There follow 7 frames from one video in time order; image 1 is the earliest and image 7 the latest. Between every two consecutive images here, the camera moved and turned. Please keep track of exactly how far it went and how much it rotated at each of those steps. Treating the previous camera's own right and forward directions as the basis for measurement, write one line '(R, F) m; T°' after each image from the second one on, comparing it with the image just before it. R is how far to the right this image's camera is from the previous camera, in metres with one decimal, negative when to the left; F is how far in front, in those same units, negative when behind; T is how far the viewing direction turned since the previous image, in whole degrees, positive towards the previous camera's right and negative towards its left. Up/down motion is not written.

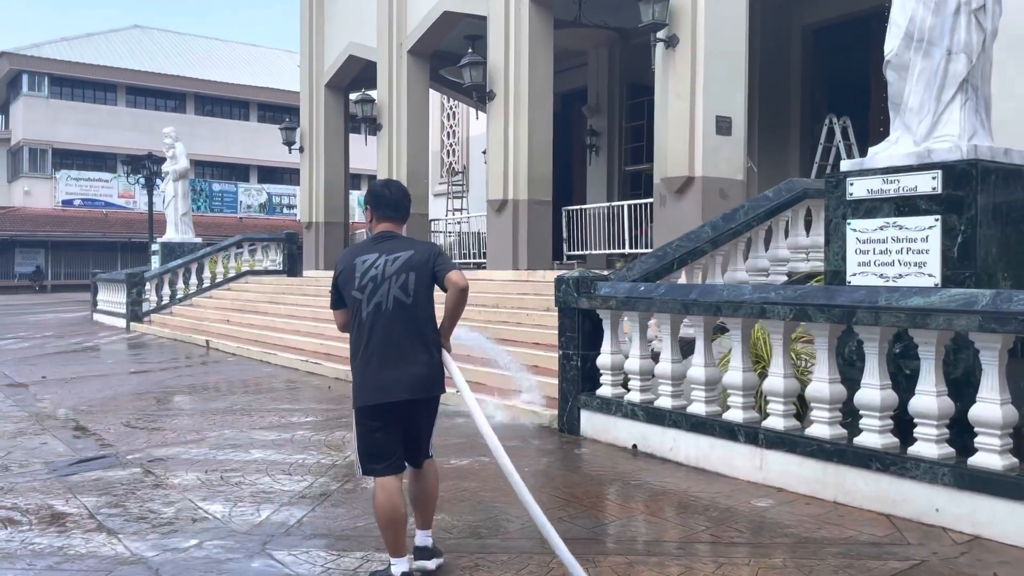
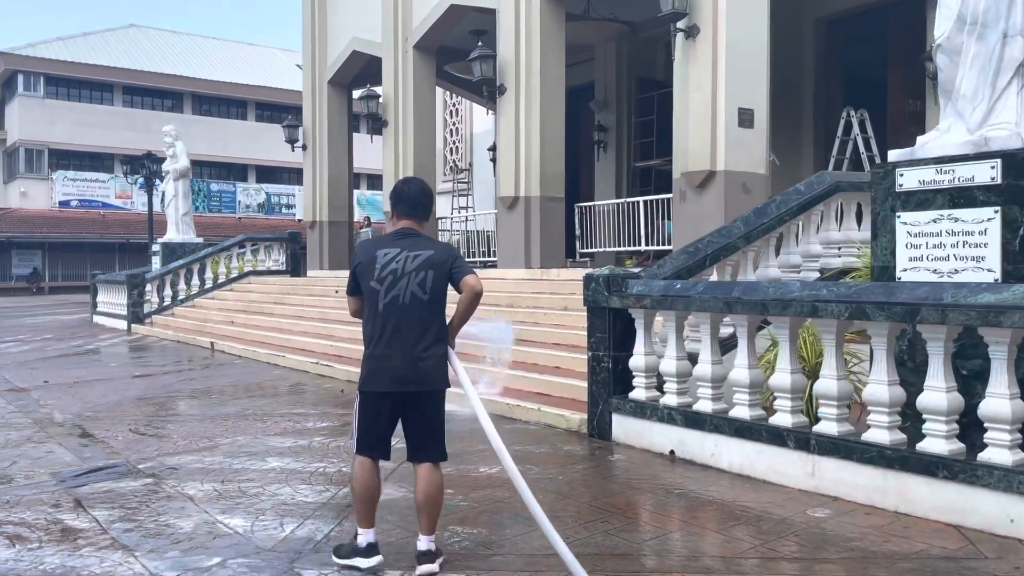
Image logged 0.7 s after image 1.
(-0.2, +0.3) m; 0°
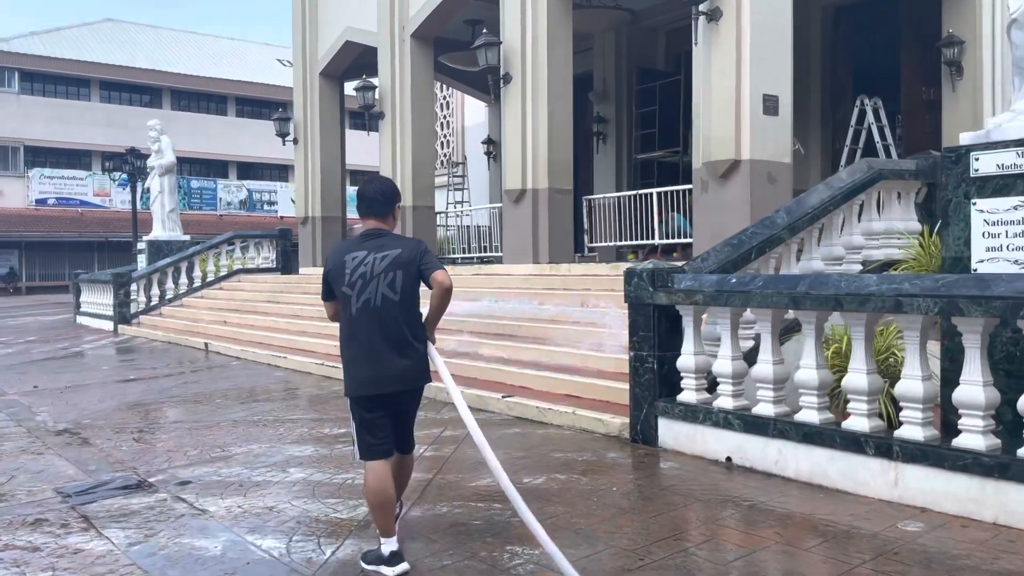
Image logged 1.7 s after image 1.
(-0.4, +0.4) m; +1°
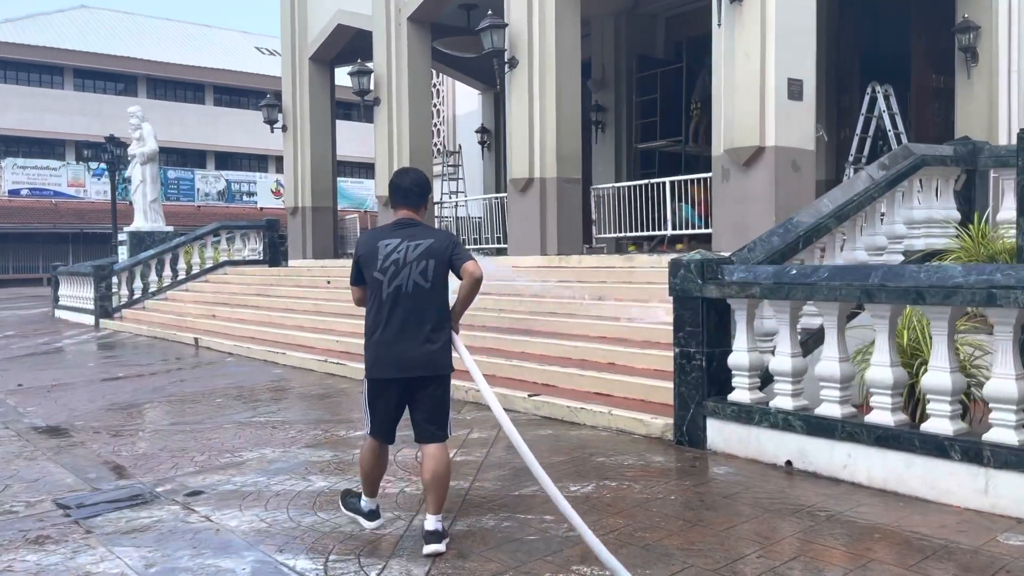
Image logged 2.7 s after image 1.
(-0.4, +0.4) m; +2°
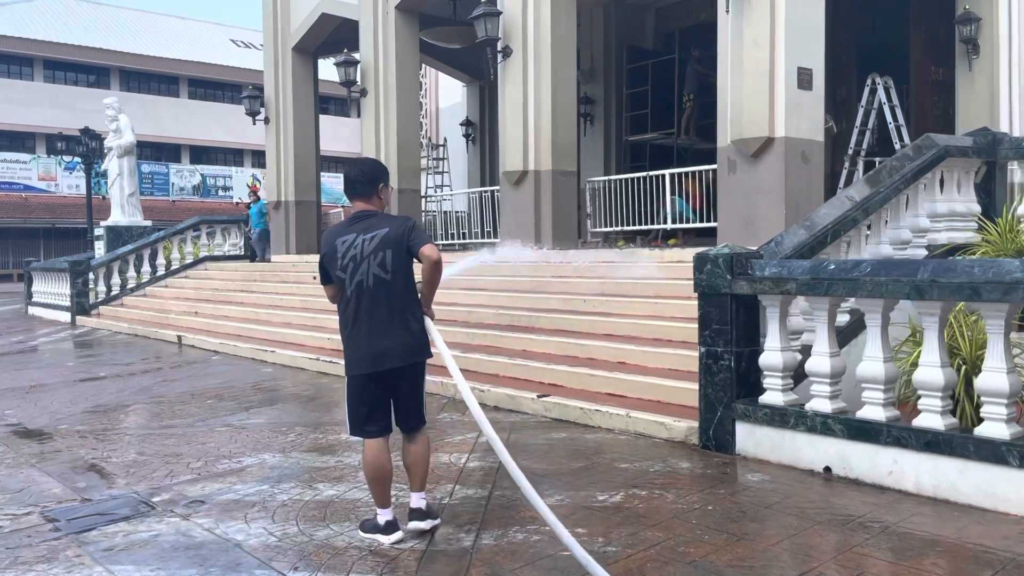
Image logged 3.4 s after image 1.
(-0.2, +0.3) m; +2°
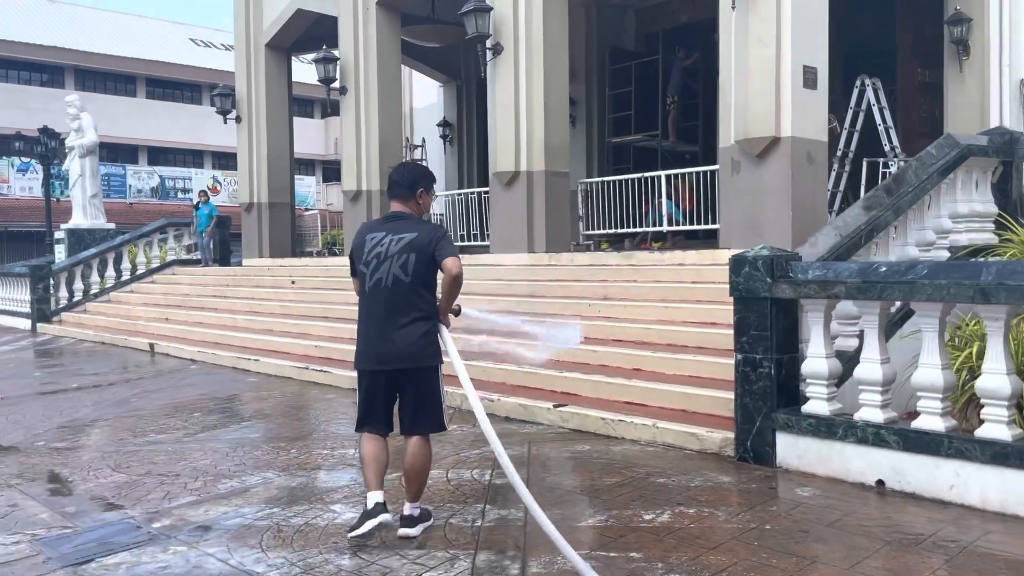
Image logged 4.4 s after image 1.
(-0.4, +0.3) m; +3°
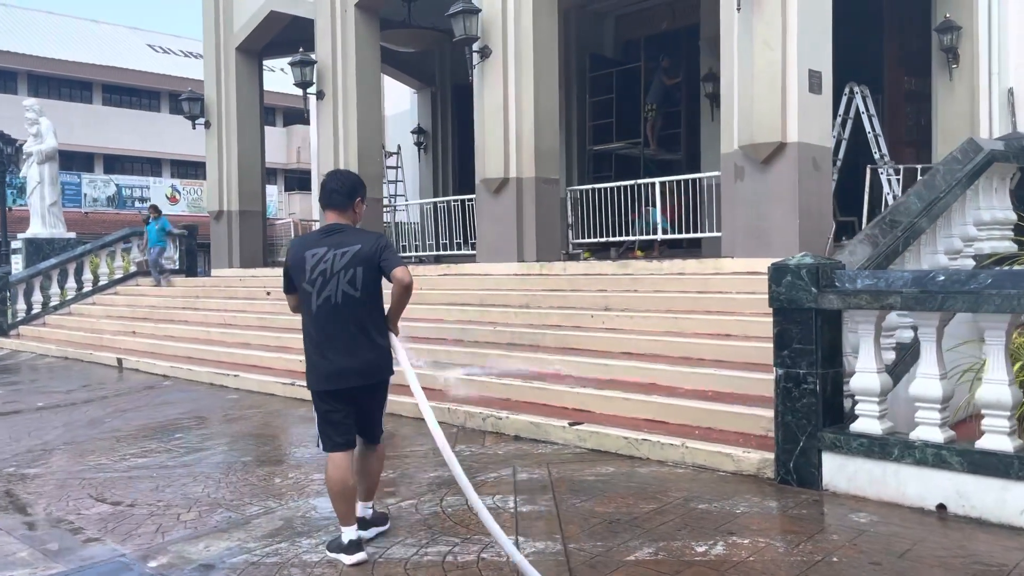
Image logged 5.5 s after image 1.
(-0.3, +0.4) m; +3°
